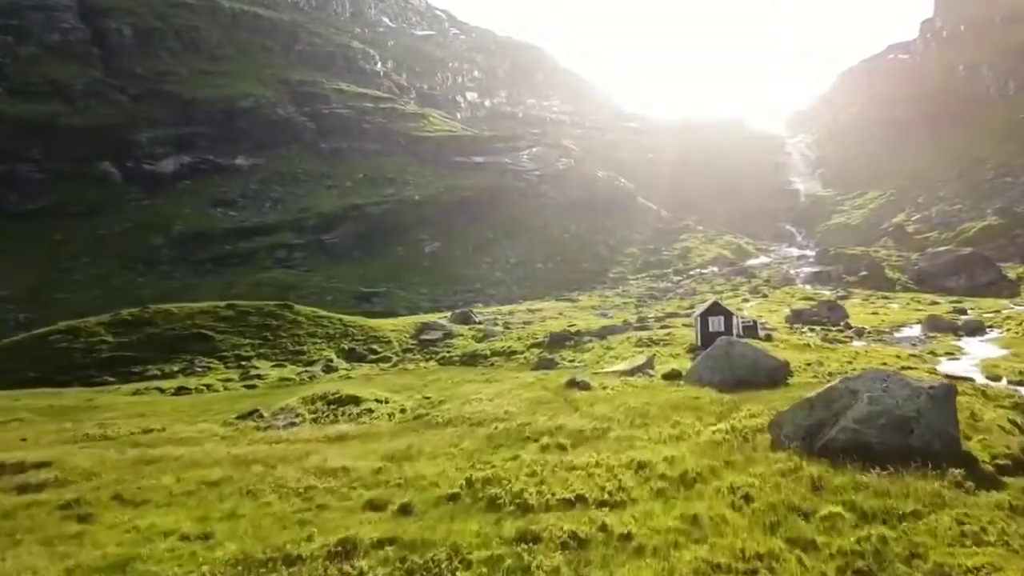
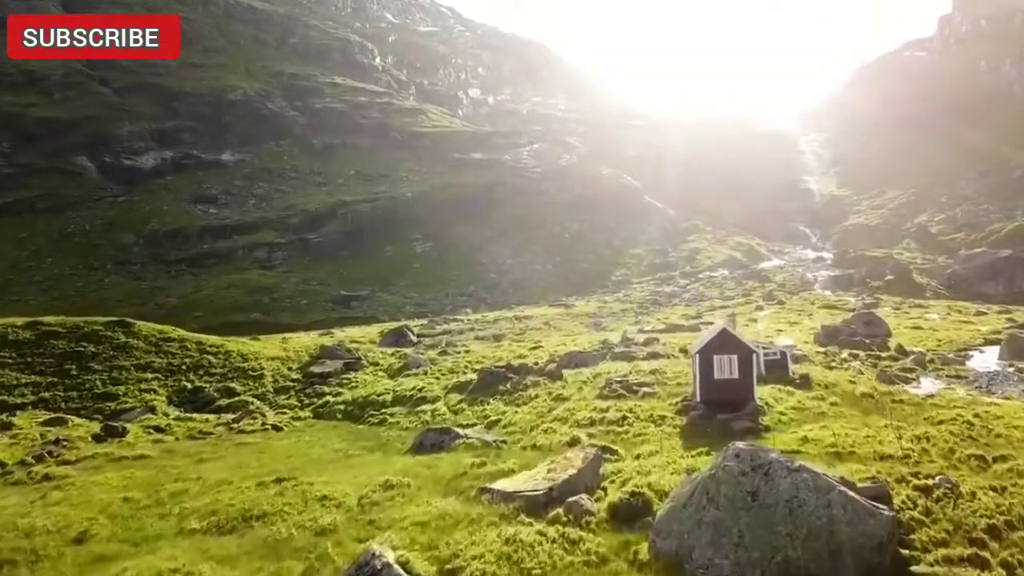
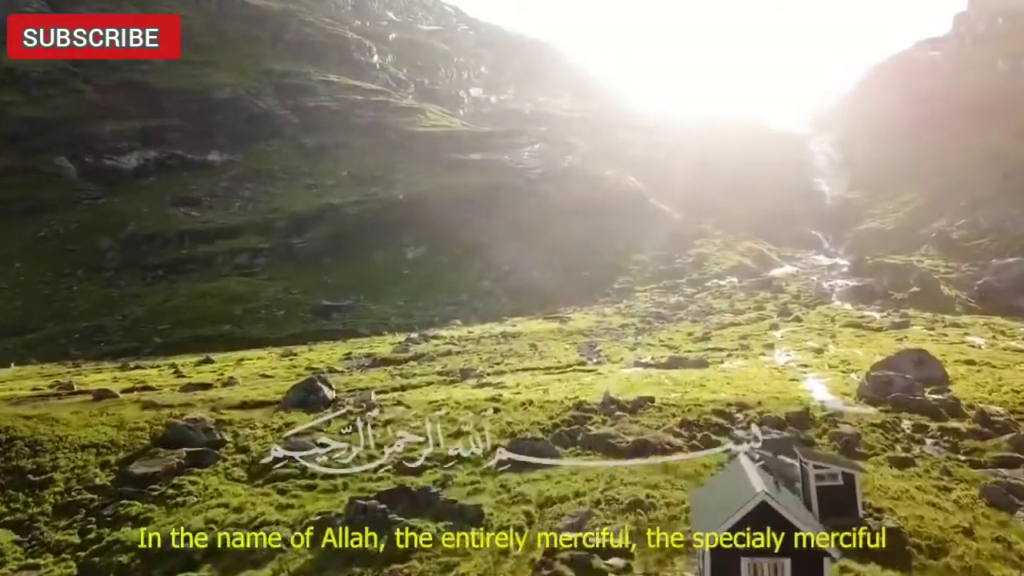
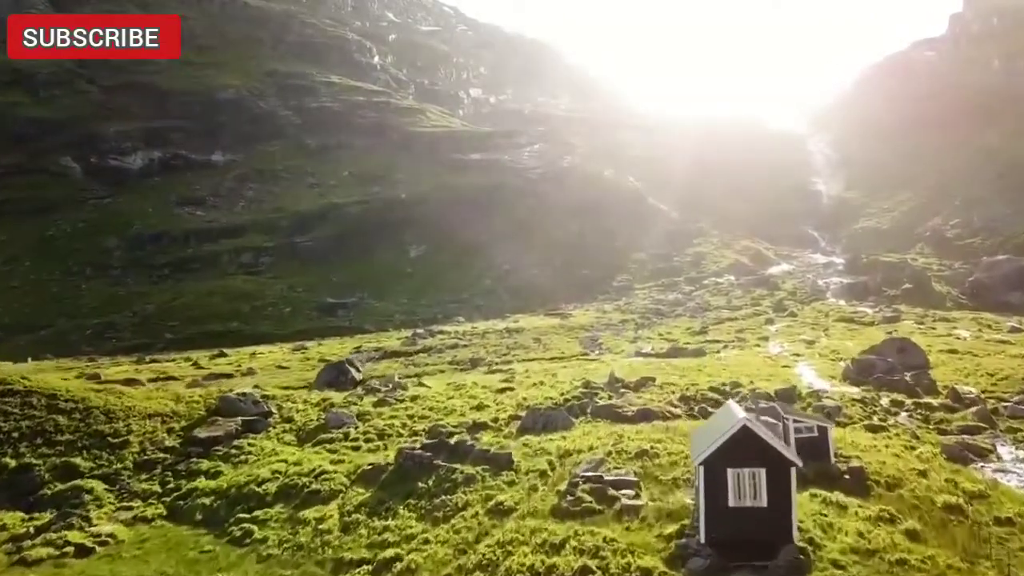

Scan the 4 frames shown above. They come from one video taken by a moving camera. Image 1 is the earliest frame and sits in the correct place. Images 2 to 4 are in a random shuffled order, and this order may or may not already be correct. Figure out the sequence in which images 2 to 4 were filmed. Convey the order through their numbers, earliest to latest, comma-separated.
2, 4, 3
